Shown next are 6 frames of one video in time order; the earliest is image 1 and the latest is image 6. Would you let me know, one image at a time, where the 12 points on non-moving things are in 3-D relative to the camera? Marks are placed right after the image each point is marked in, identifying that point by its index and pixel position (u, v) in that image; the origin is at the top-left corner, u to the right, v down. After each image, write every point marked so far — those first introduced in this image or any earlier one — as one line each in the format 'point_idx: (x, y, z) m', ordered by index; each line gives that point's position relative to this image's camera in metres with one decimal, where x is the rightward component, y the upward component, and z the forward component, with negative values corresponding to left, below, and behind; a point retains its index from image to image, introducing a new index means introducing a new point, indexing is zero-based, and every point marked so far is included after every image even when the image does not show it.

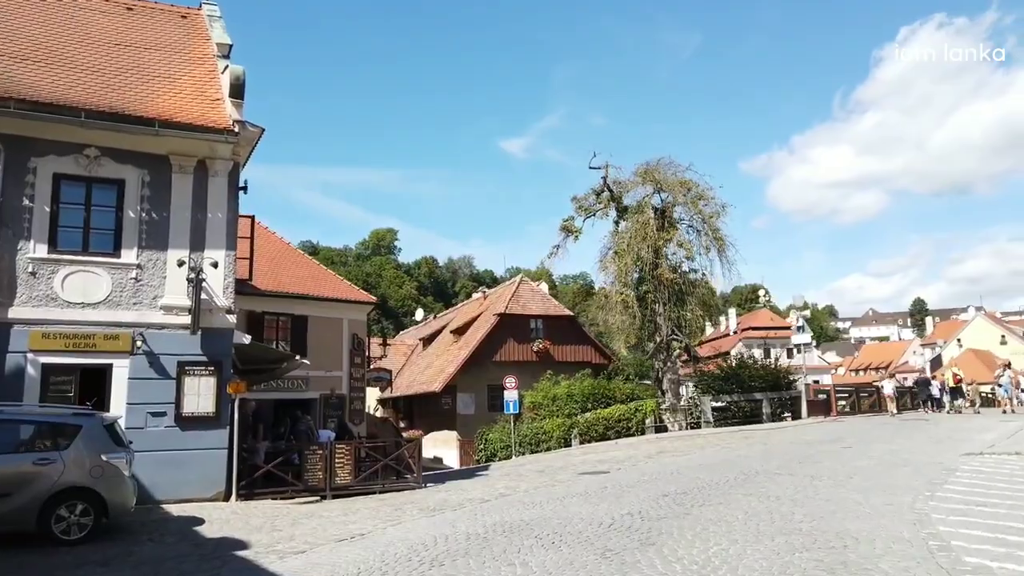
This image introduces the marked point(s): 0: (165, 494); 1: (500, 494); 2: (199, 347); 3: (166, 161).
0: (-6.4, -3.8, +13.8) m
1: (-0.2, -3.7, +13.5) m
2: (-6.0, -1.1, +14.4) m
3: (-6.8, +2.5, +14.6) m
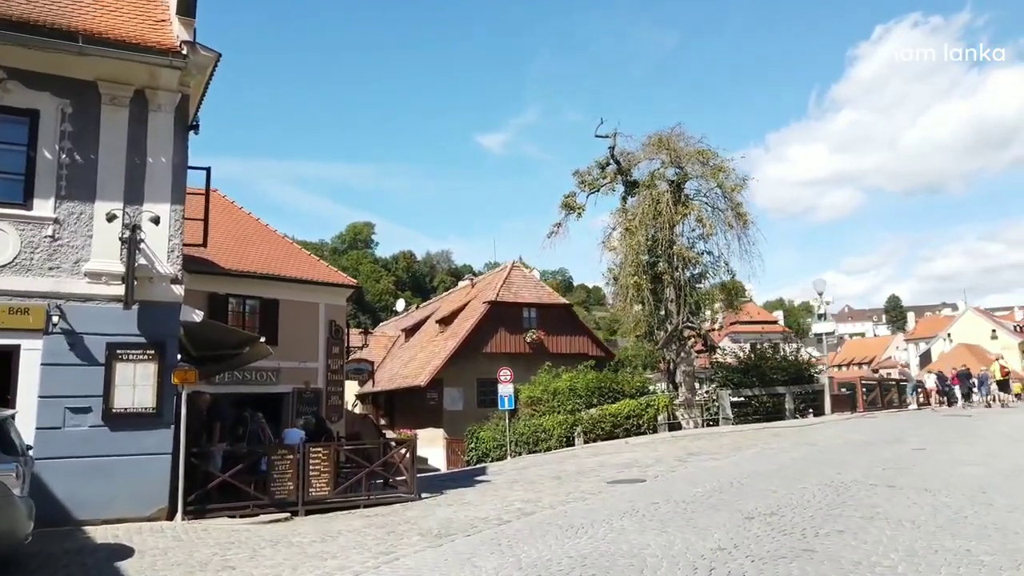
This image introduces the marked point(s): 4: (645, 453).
0: (-6.0, -3.2, +10.7) m
1: (+0.1, -3.2, +10.6) m
2: (-5.7, -0.6, +11.3) m
3: (-6.4, +3.1, +11.5) m
4: (+3.4, -4.2, +19.0) m
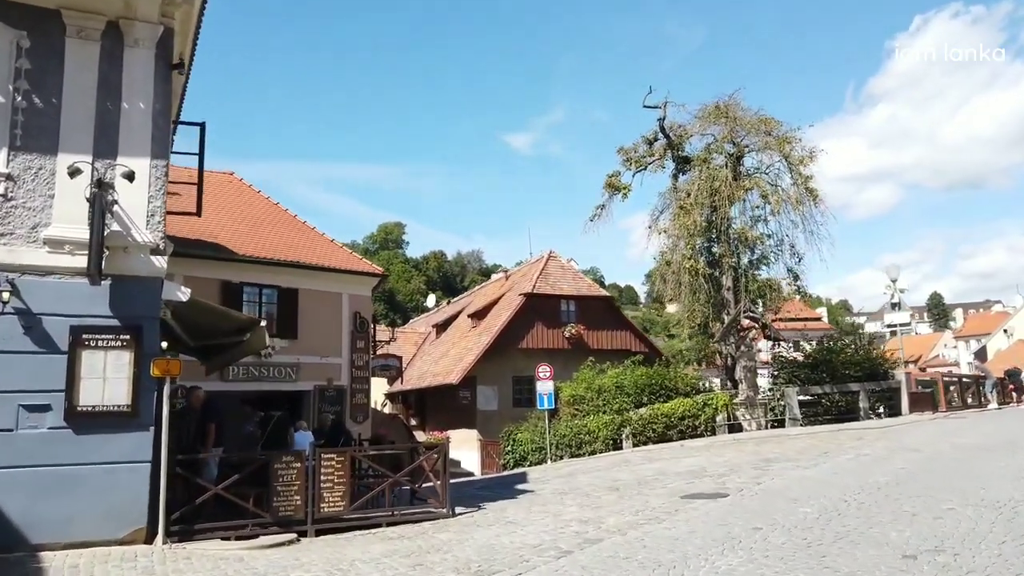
0: (-5.4, -2.9, +8.7) m
1: (+0.8, -2.8, +8.4) m
2: (-5.0, -0.2, +9.3) m
3: (-5.8, +3.4, +9.5) m
4: (+4.4, -3.8, +16.6) m
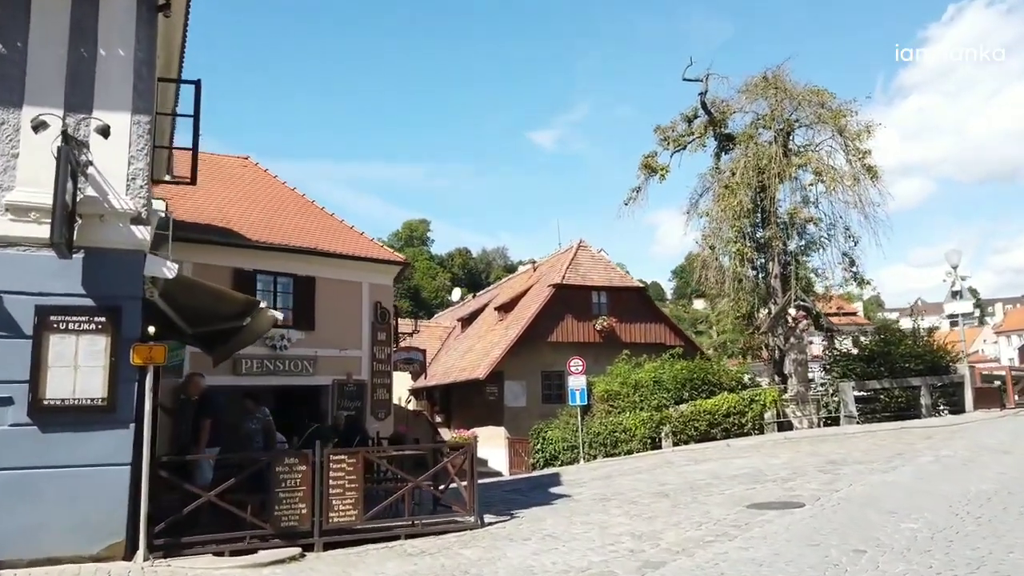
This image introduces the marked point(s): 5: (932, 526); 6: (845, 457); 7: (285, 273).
0: (-5.0, -2.6, +7.4) m
1: (+1.2, -2.5, +6.9) m
2: (-4.6, +0.1, +8.0) m
3: (-5.4, +3.7, +8.2) m
4: (+5.0, -3.4, +15.0) m
5: (+4.1, -2.3, +7.3) m
6: (+6.2, -3.1, +13.8) m
7: (-6.1, +0.4, +20.0) m
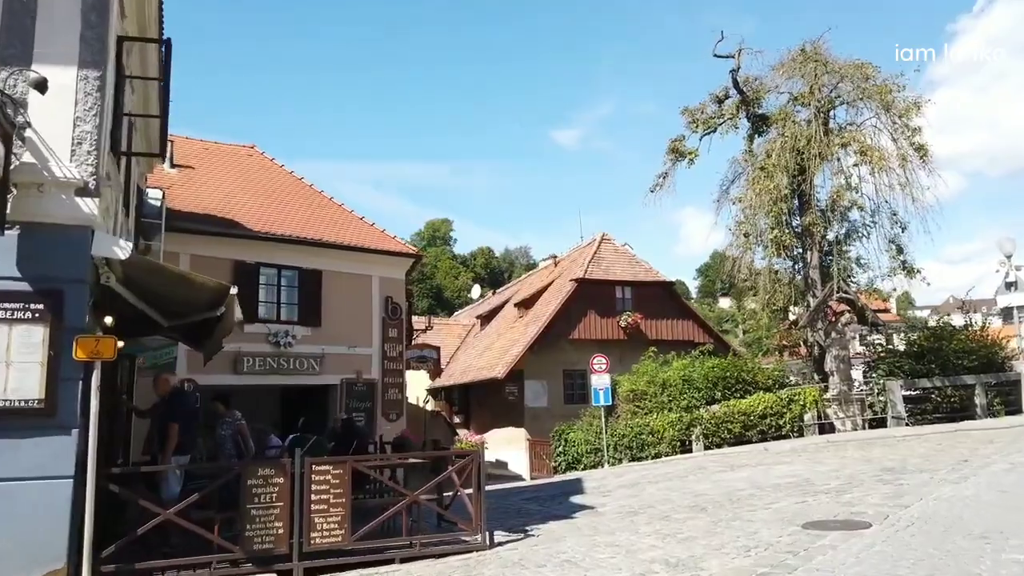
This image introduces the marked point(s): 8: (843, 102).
0: (-4.9, -2.4, +6.2) m
1: (+1.3, -2.3, +5.5) m
2: (-4.5, +0.2, +6.8) m
3: (-5.3, +3.8, +7.1) m
4: (+5.3, -3.2, +13.5) m
5: (+4.1, -2.1, +5.8) m
6: (+6.4, -2.9, +12.3) m
7: (-5.6, +0.6, +18.8) m
8: (+8.3, +4.7, +19.0) m
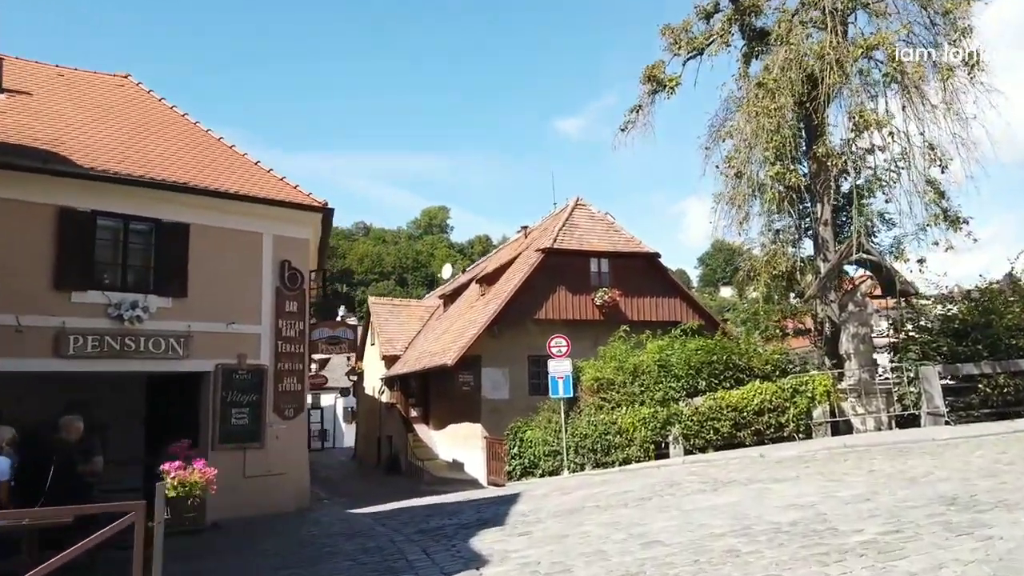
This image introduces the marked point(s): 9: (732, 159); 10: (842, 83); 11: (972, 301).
0: (-6.4, -1.8, +1.9) m
1: (-0.3, -1.7, +1.2) m
2: (-6.1, +0.9, +2.4) m
3: (-6.9, +4.5, +2.7) m
4: (+3.8, -2.5, +9.2) m
5: (+2.6, -1.4, +1.5) m
6: (+4.9, -2.2, +8.0) m
7: (-7.1, +1.4, +14.5) m
8: (+6.8, +5.5, +14.5) m
9: (+4.6, +2.7, +15.7) m
10: (+6.3, +3.9, +14.5) m
11: (+9.6, -0.3, +15.8) m
